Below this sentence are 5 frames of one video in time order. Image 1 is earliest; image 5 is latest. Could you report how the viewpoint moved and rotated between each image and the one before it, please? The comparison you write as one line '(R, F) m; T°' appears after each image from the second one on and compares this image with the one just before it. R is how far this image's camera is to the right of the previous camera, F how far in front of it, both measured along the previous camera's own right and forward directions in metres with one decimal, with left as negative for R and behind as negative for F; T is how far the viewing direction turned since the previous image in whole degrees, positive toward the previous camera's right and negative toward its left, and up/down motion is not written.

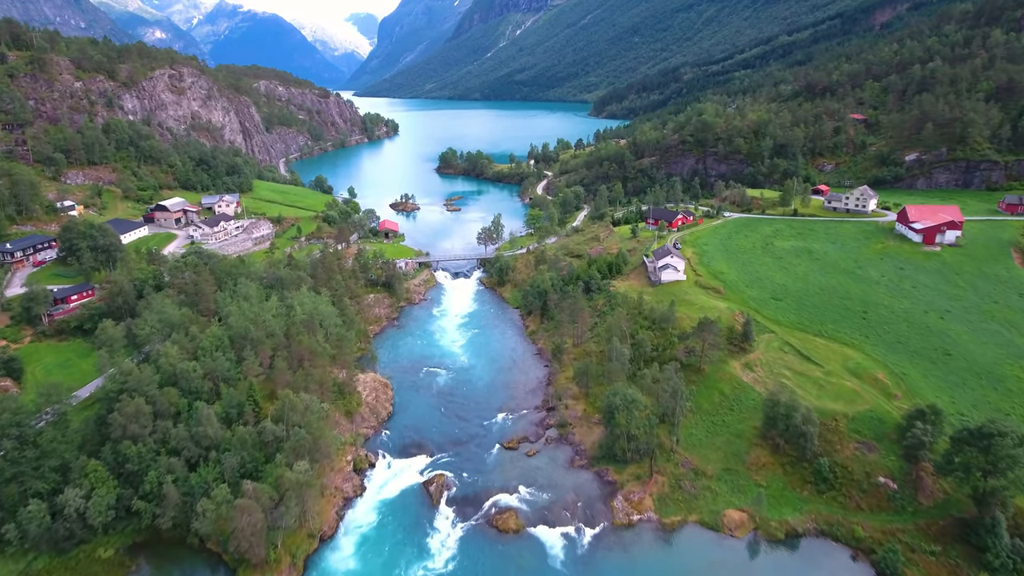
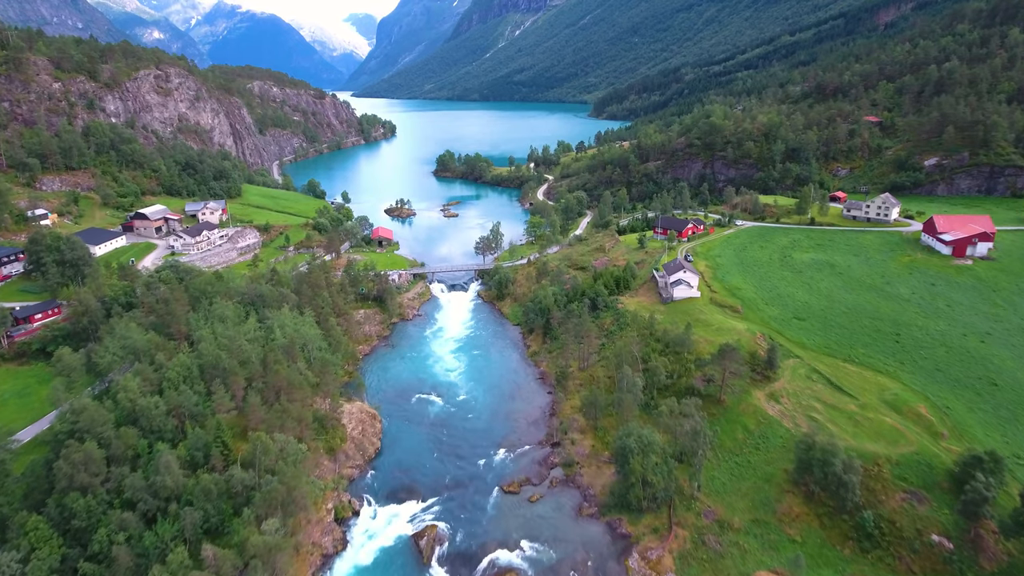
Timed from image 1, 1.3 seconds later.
(-0.1, +4.0) m; 0°
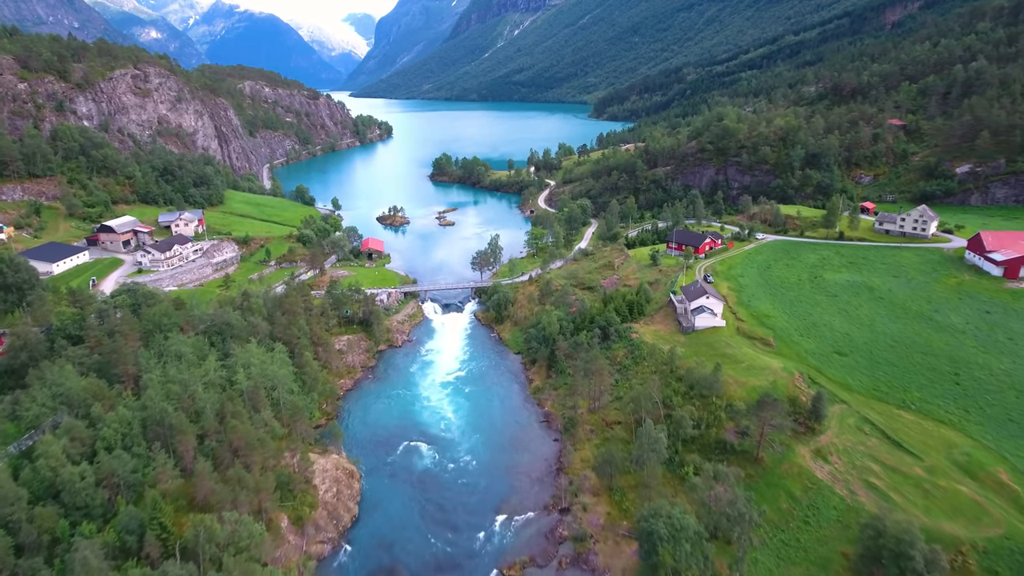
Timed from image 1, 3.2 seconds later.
(-0.1, +5.7) m; 0°
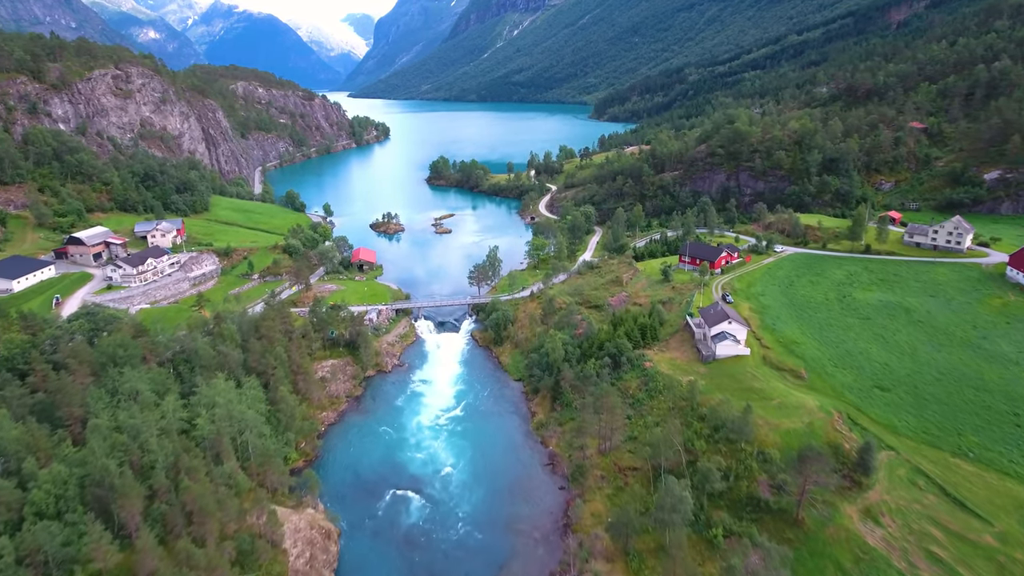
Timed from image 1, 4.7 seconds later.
(-0.1, +4.4) m; 0°
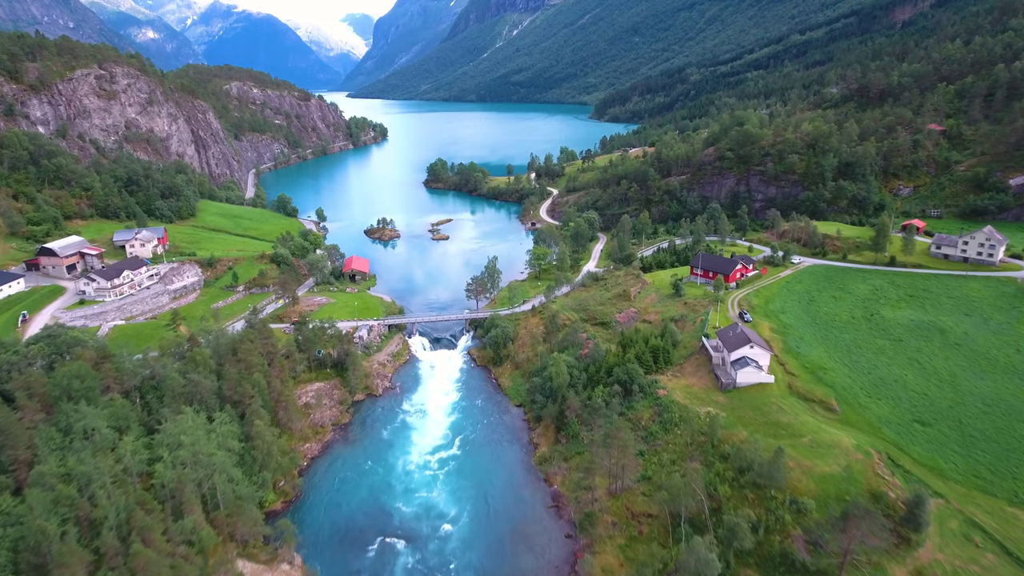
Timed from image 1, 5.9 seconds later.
(-0.1, +3.5) m; 0°
